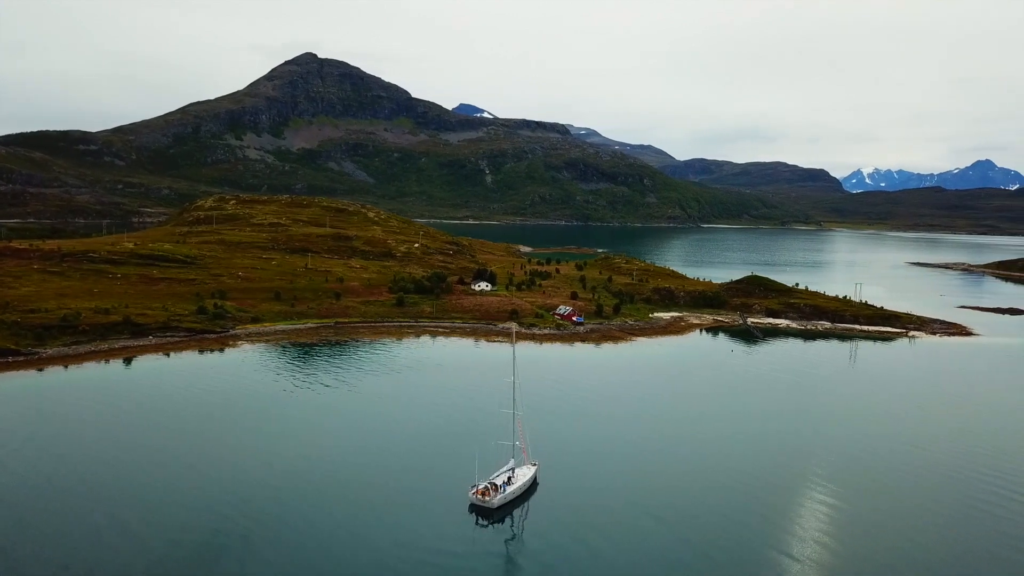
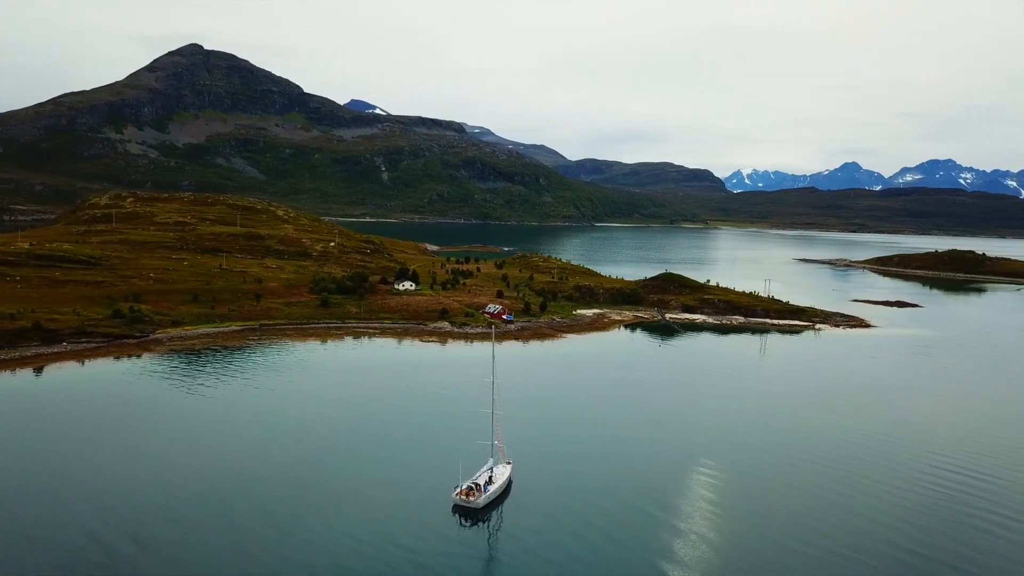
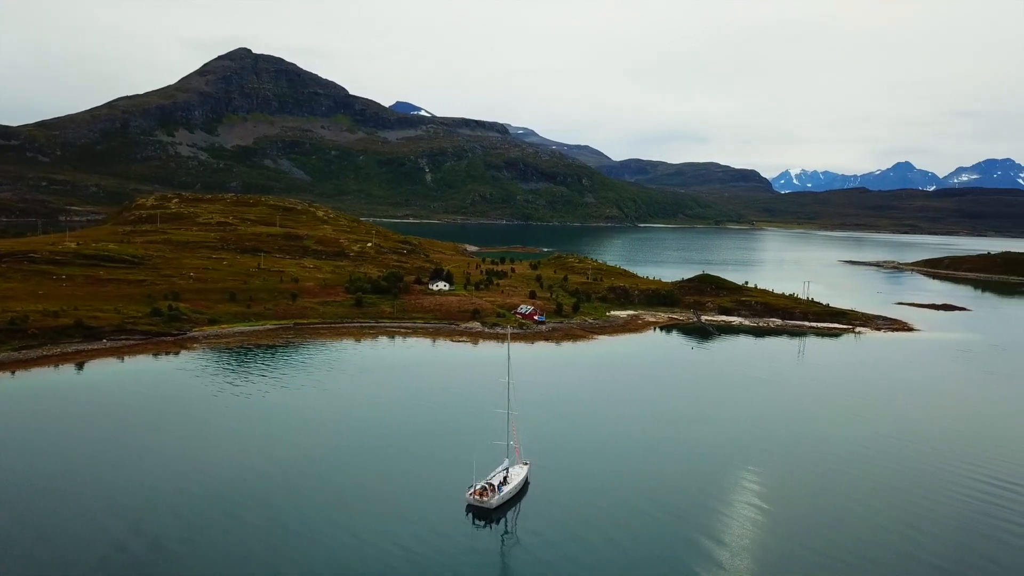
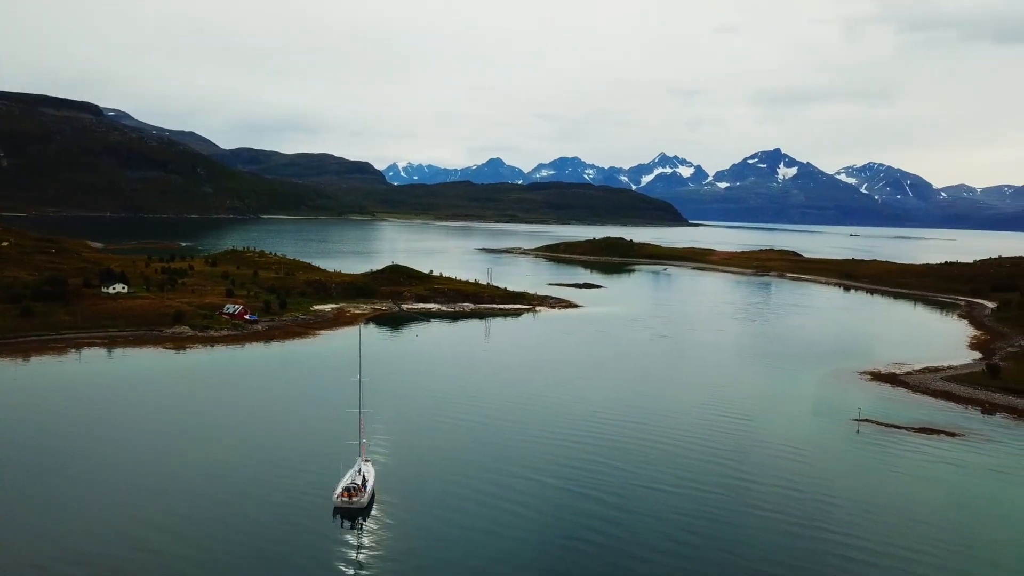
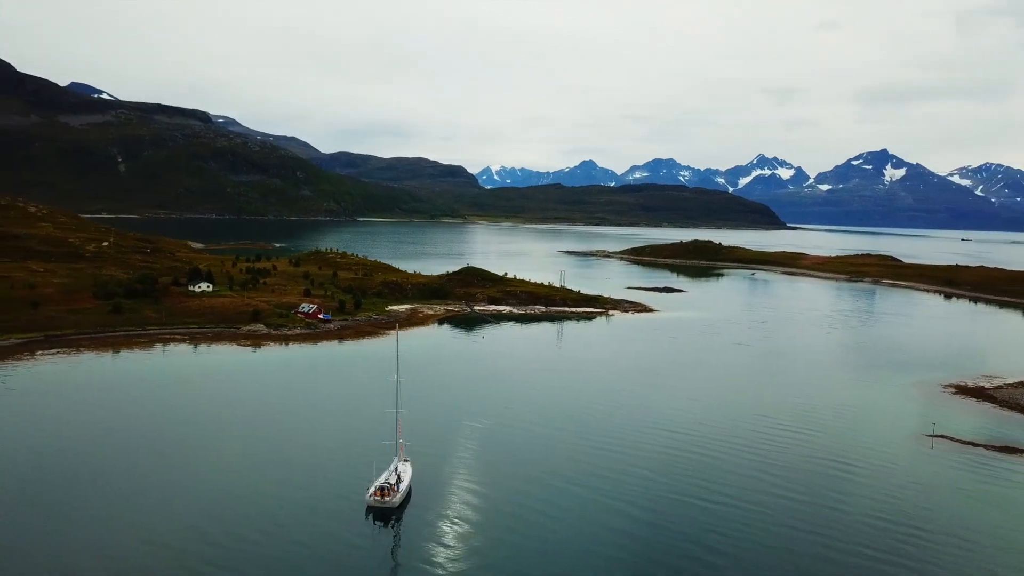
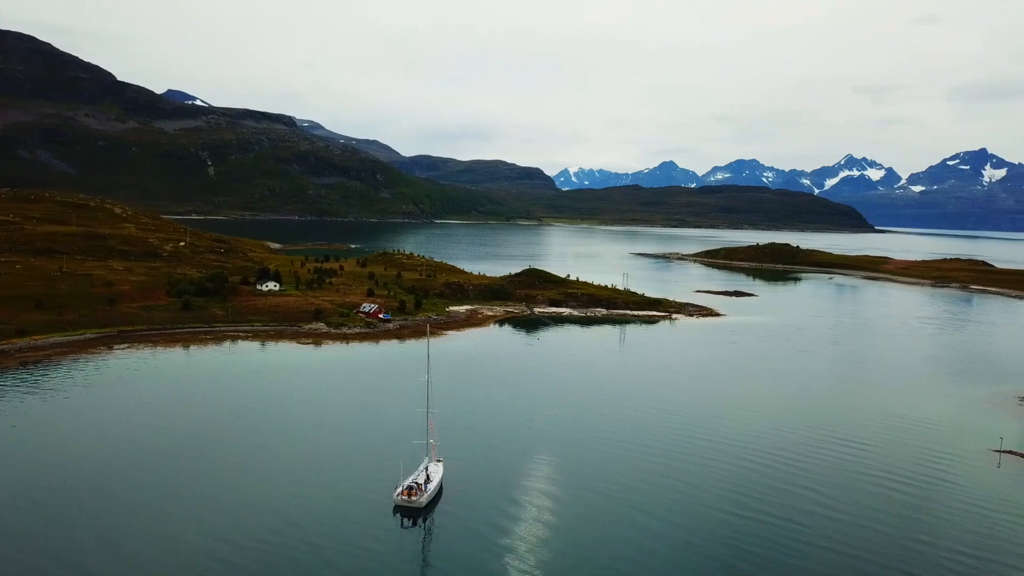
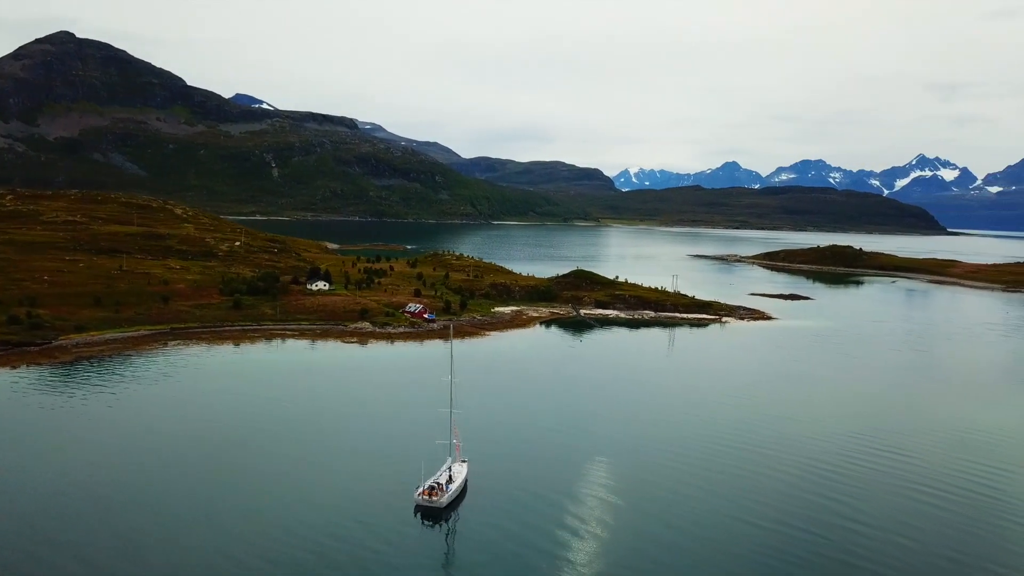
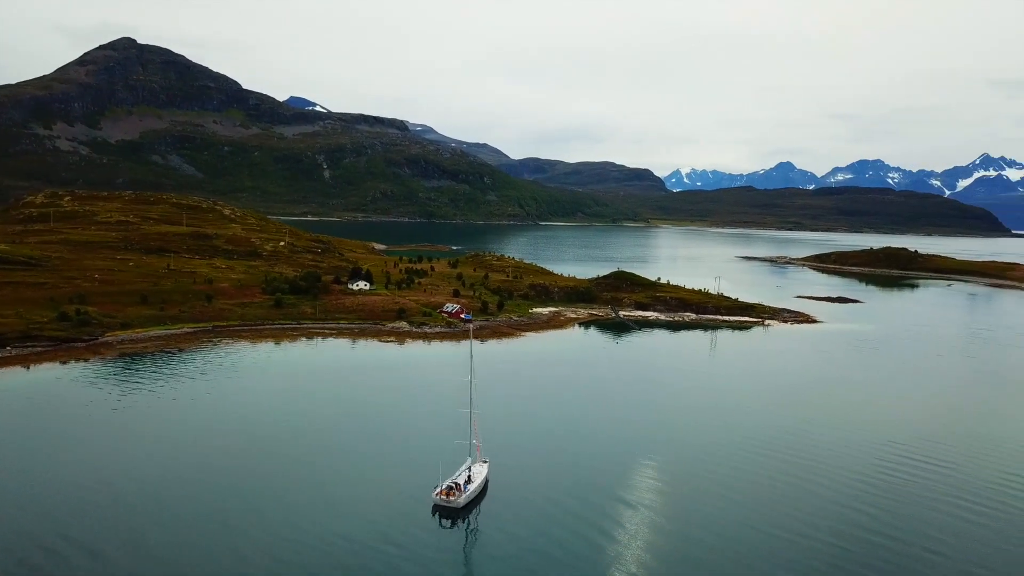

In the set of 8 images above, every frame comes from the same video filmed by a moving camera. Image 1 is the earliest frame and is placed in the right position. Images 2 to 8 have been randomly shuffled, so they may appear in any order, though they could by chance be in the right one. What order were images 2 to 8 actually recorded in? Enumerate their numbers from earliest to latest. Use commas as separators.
3, 2, 8, 7, 6, 5, 4
